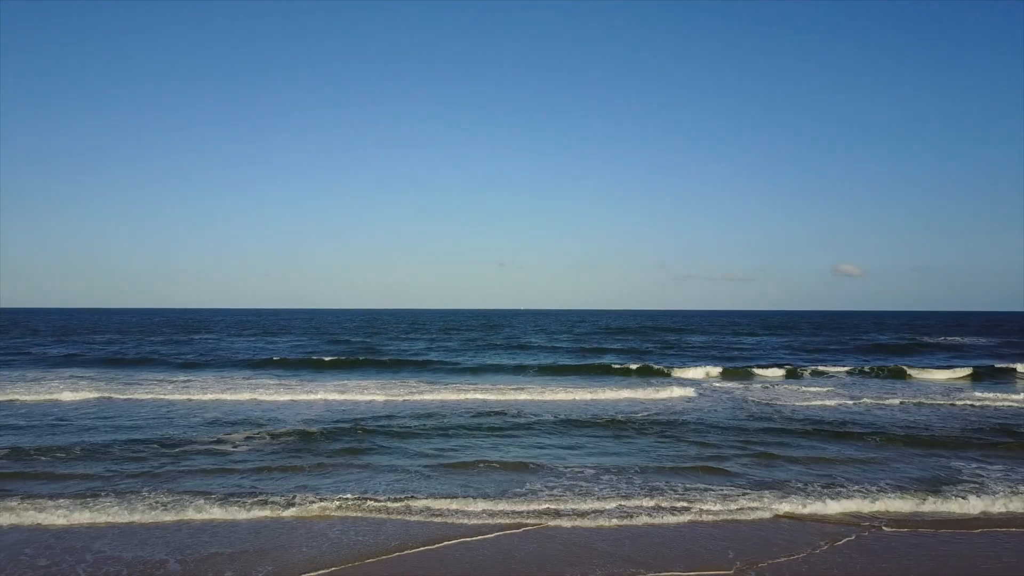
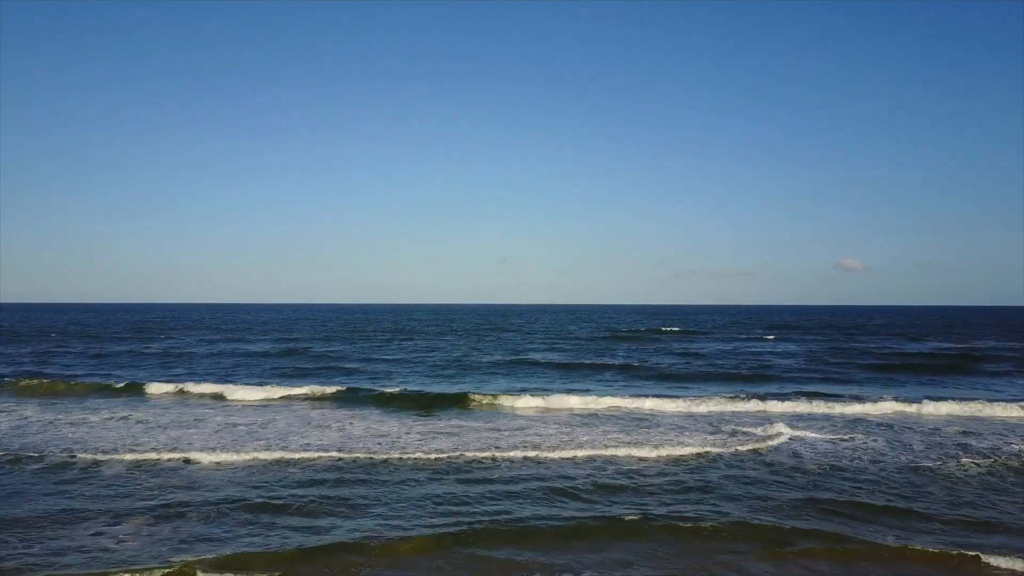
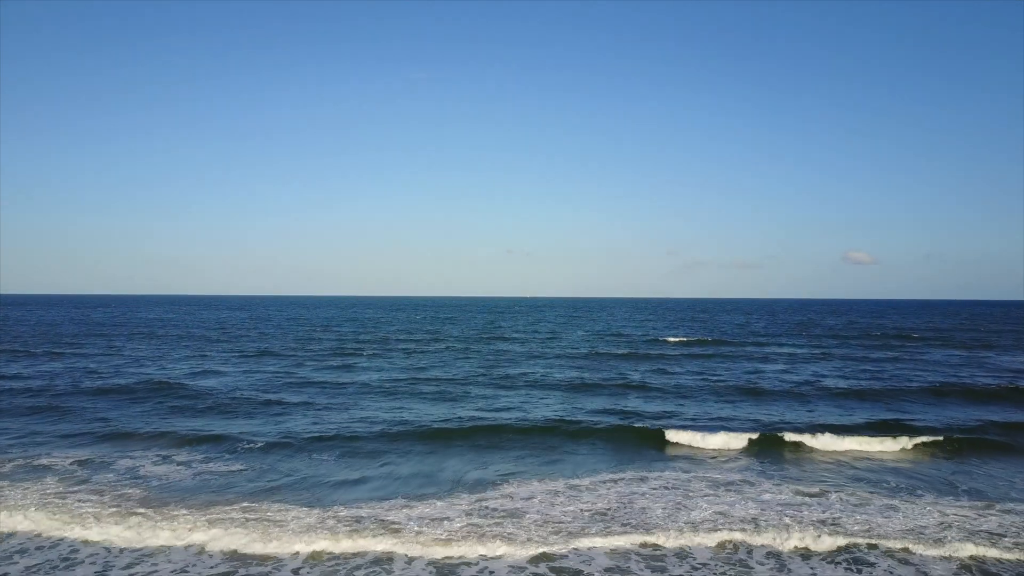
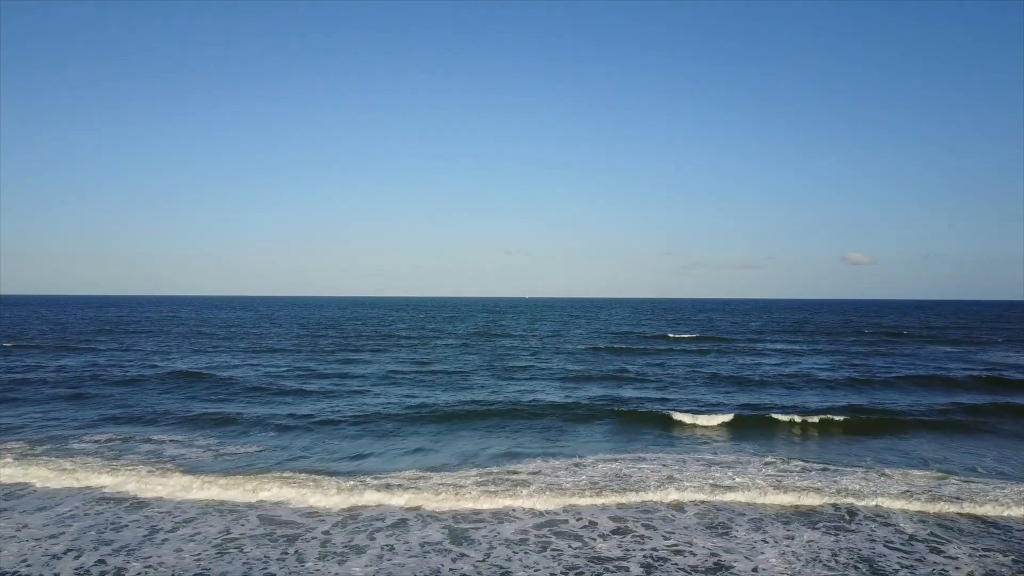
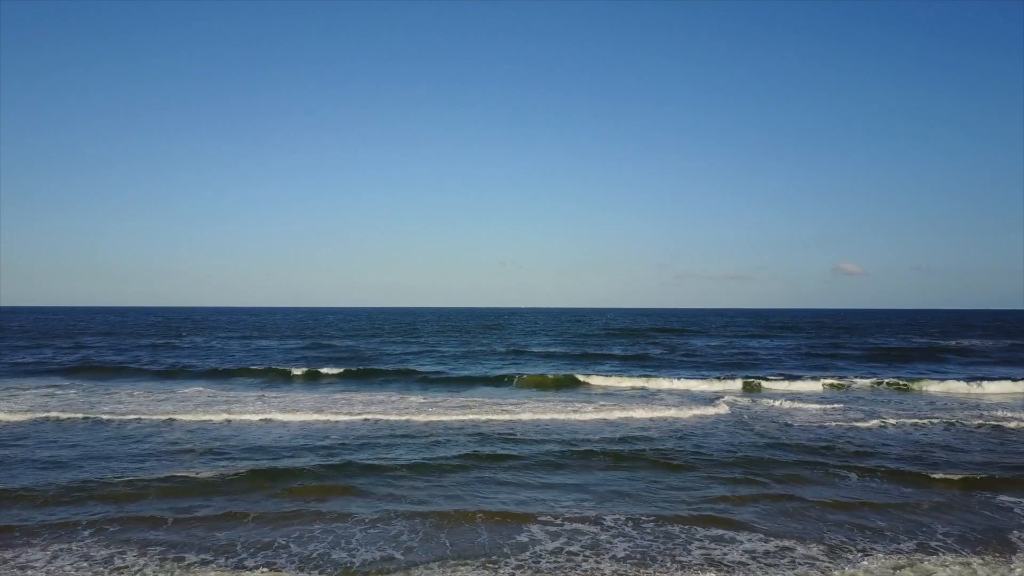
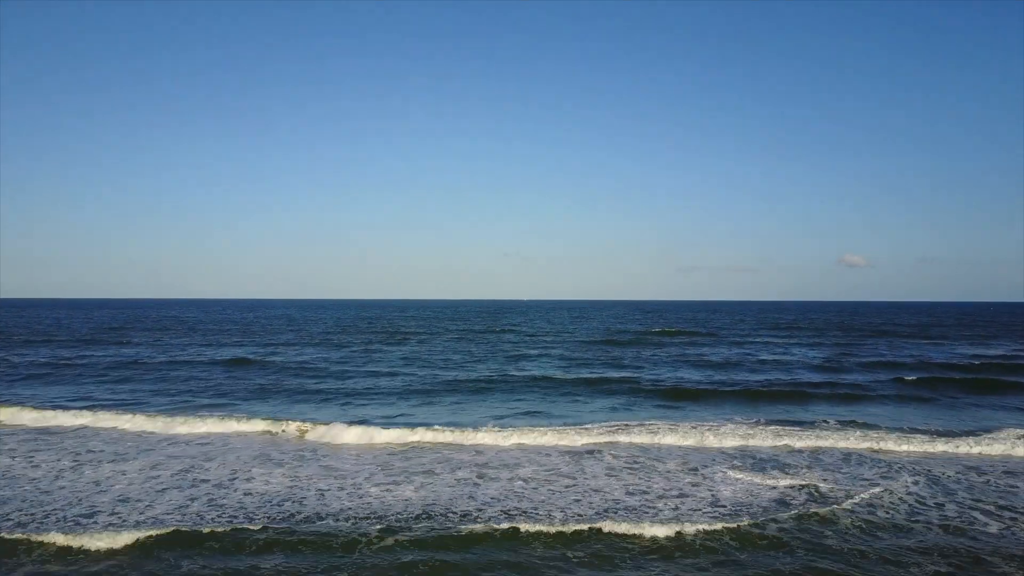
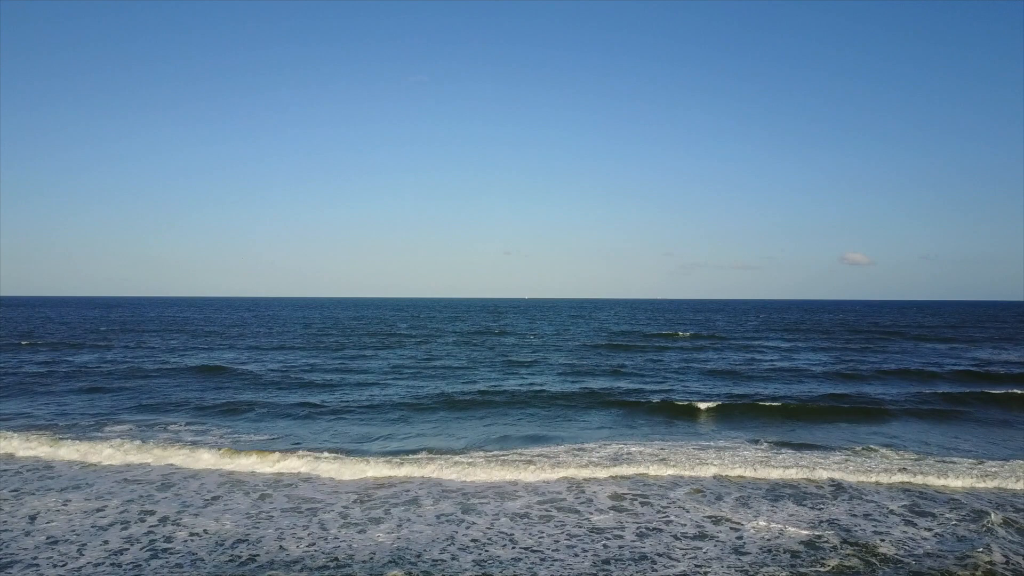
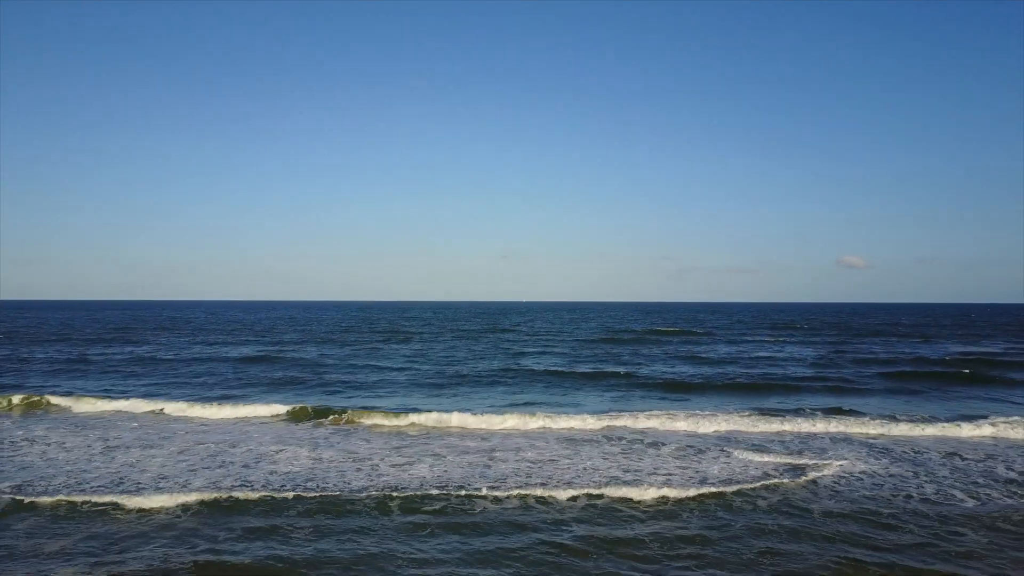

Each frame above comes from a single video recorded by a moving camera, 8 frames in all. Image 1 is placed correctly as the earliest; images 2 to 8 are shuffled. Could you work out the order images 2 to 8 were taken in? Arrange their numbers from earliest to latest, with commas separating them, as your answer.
5, 2, 8, 6, 7, 4, 3
